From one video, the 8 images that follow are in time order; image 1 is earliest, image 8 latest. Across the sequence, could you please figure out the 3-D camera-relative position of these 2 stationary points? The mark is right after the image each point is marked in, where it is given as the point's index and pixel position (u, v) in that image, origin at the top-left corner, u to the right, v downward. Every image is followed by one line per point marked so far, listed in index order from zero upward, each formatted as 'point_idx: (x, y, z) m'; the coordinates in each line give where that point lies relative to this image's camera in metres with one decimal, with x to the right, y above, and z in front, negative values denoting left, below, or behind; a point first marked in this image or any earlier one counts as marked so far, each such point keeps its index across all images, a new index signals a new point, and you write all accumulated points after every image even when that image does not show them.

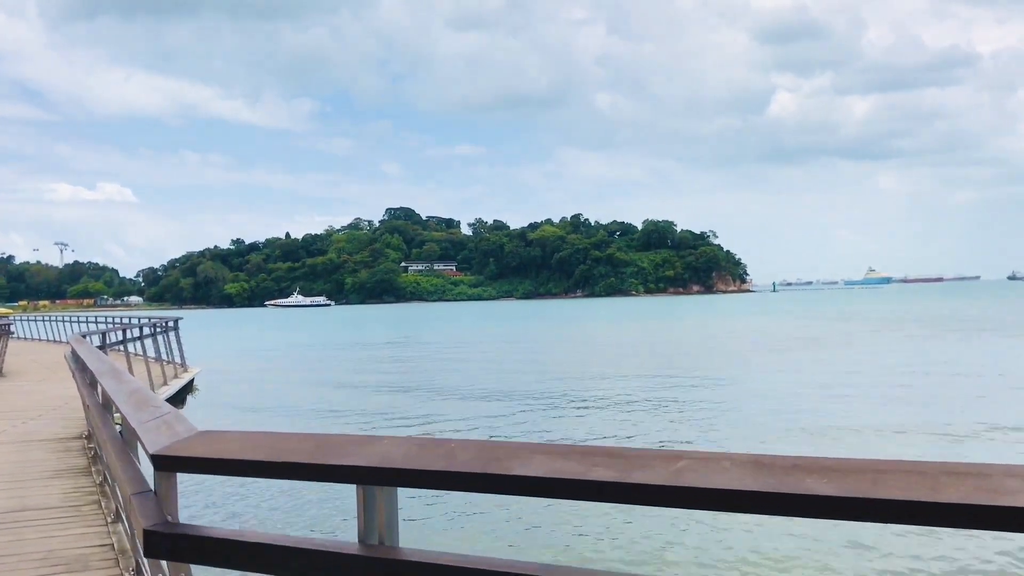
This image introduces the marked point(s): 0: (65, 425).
0: (-4.1, -1.3, +8.9) m
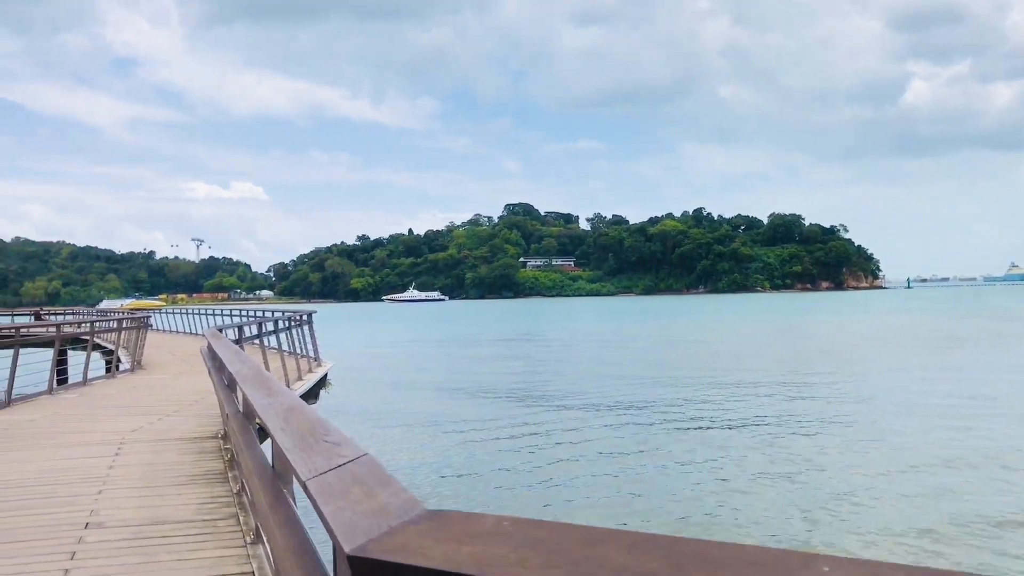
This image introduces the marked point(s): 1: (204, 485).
0: (-2.7, -1.2, +8.6) m
1: (-1.8, -1.2, +5.8) m
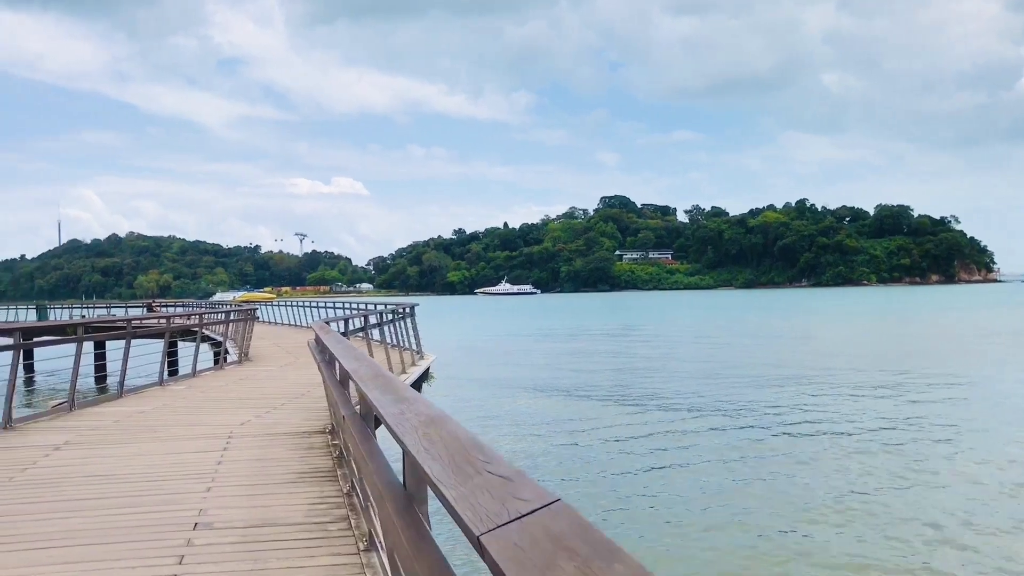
0: (-1.8, -1.1, +8.4) m
1: (-1.1, -1.1, +5.6) m
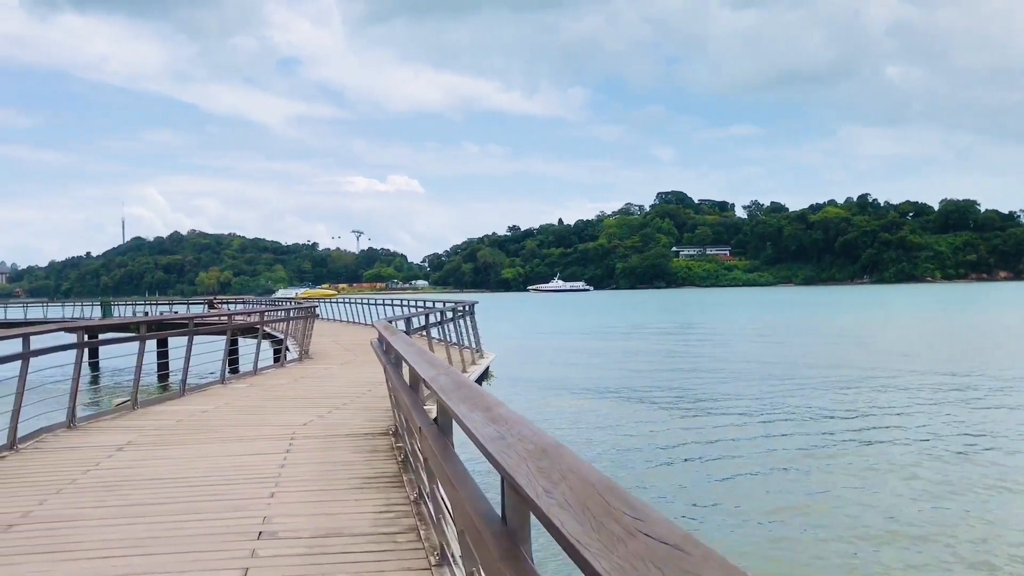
0: (-1.2, -1.1, +8.3) m
1: (-0.7, -1.1, +5.4) m
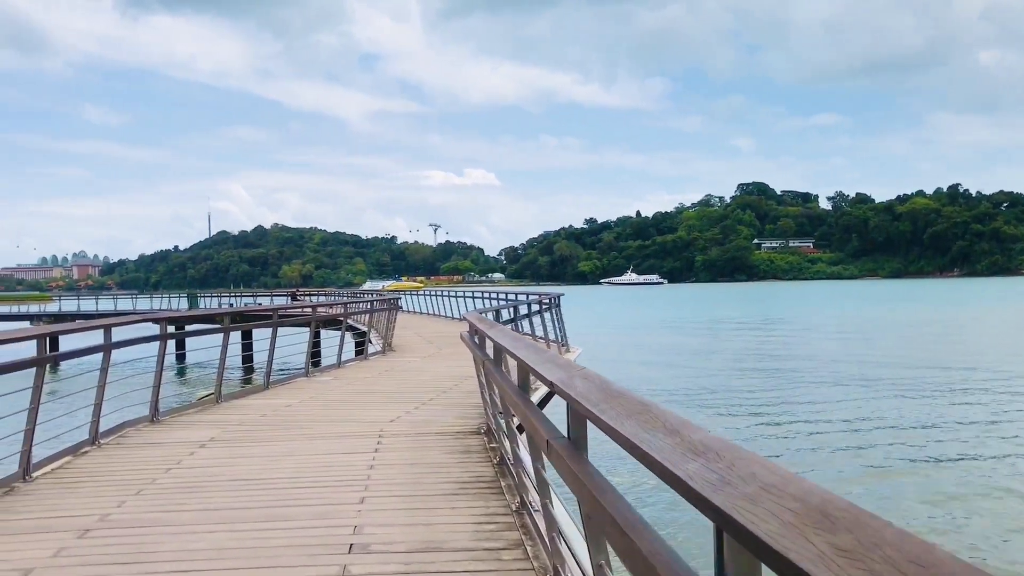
0: (-0.4, -1.0, +7.8) m
1: (-0.2, -1.0, +5.0) m
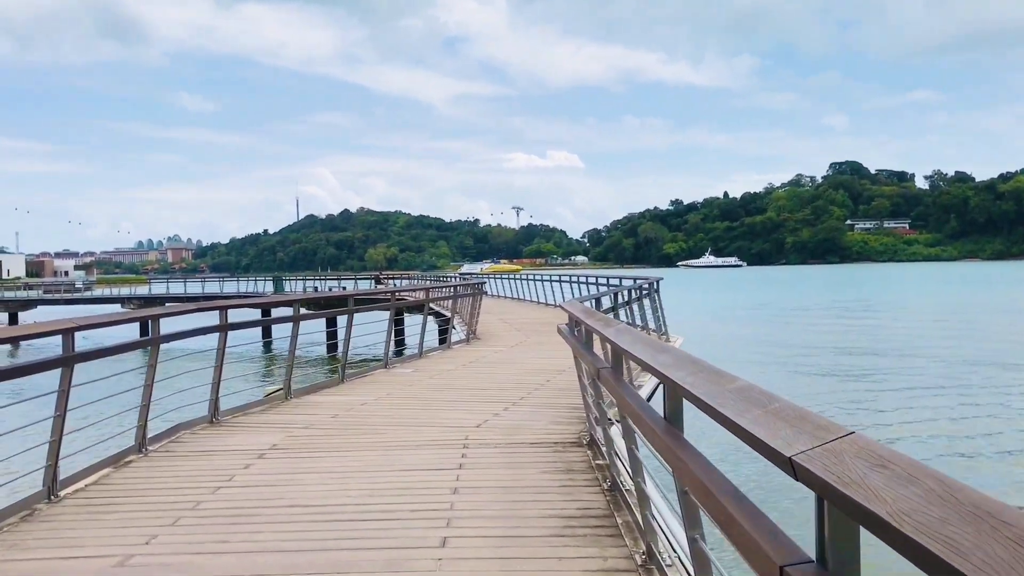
0: (+0.3, -0.9, +6.8) m
1: (+0.3, -1.0, +3.9) m
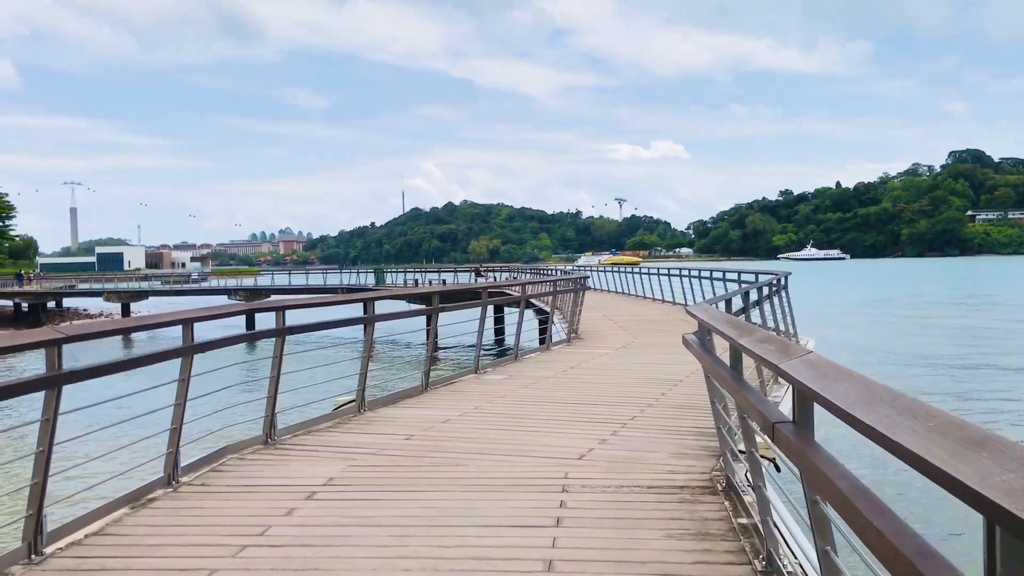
0: (+0.9, -0.9, +5.5) m
1: (+0.6, -1.0, +2.6) m
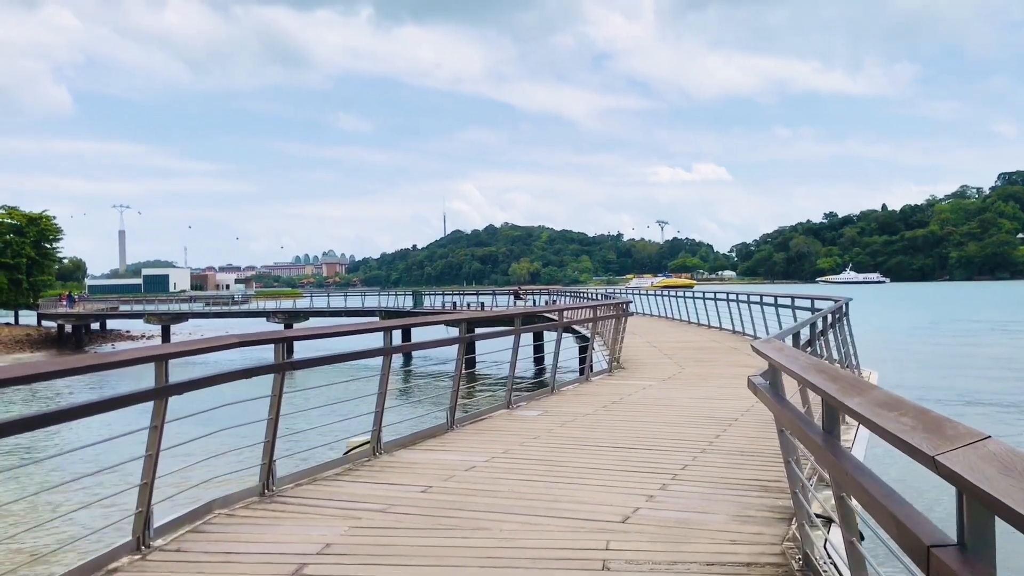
0: (+1.1, -1.1, +4.6) m
1: (+0.7, -1.1, +1.8) m
